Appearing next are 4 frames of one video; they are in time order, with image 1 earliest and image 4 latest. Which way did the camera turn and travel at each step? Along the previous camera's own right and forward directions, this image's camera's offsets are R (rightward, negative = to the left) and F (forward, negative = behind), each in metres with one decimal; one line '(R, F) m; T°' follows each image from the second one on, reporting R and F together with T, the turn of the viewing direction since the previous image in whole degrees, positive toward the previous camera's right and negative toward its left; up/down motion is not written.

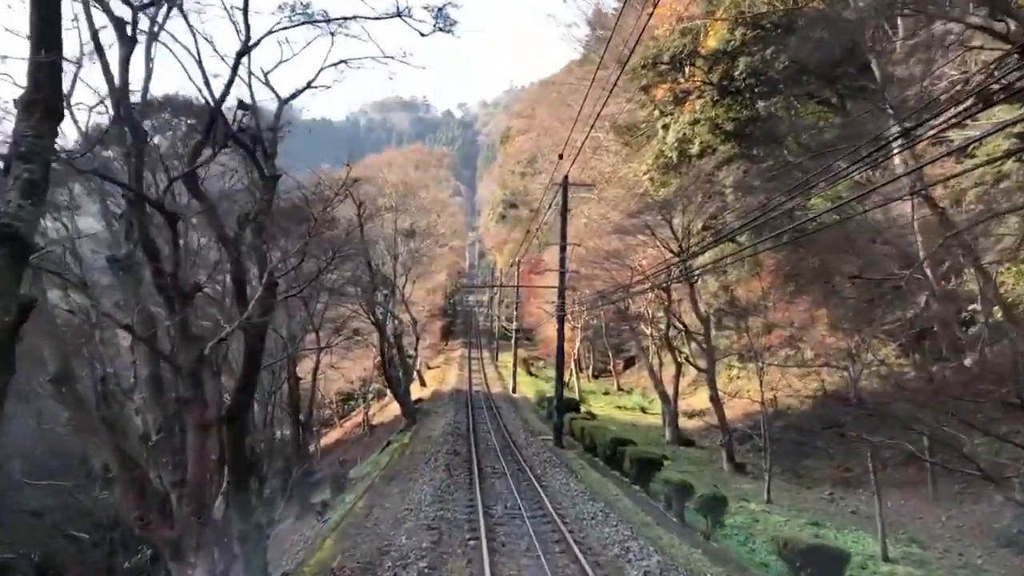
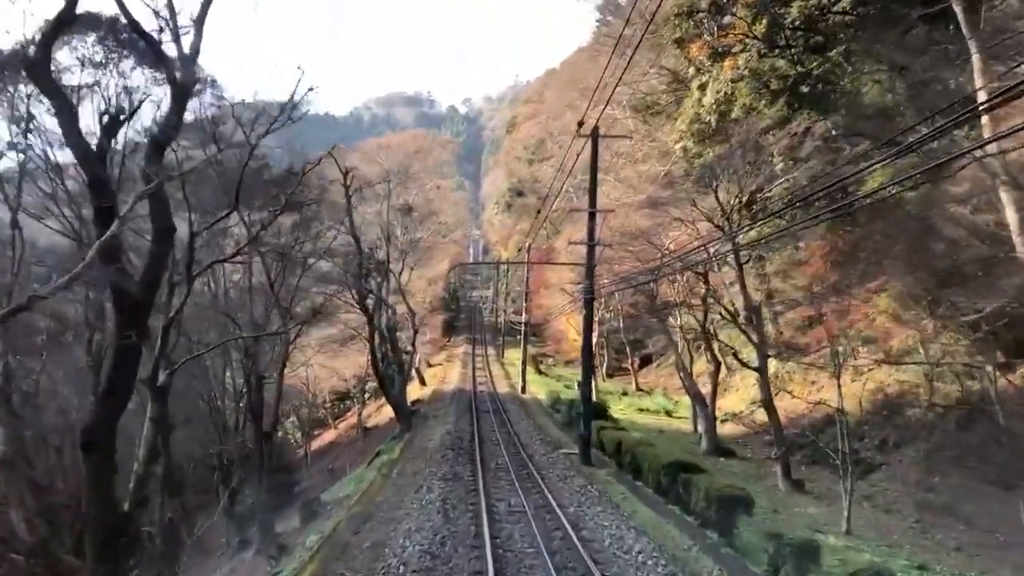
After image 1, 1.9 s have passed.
(-0.2, +3.6) m; 0°
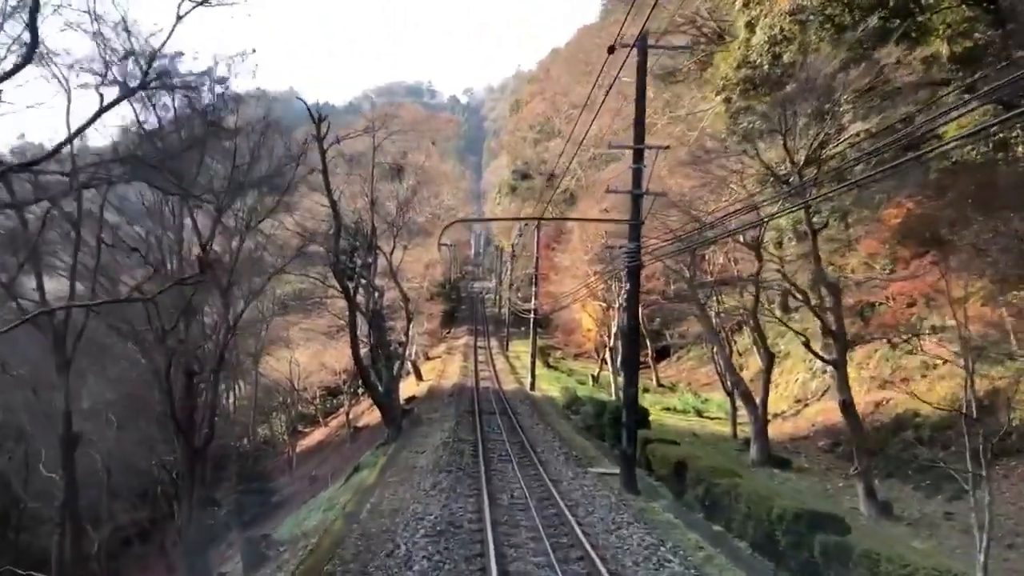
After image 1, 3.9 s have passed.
(-0.2, +3.7) m; 0°
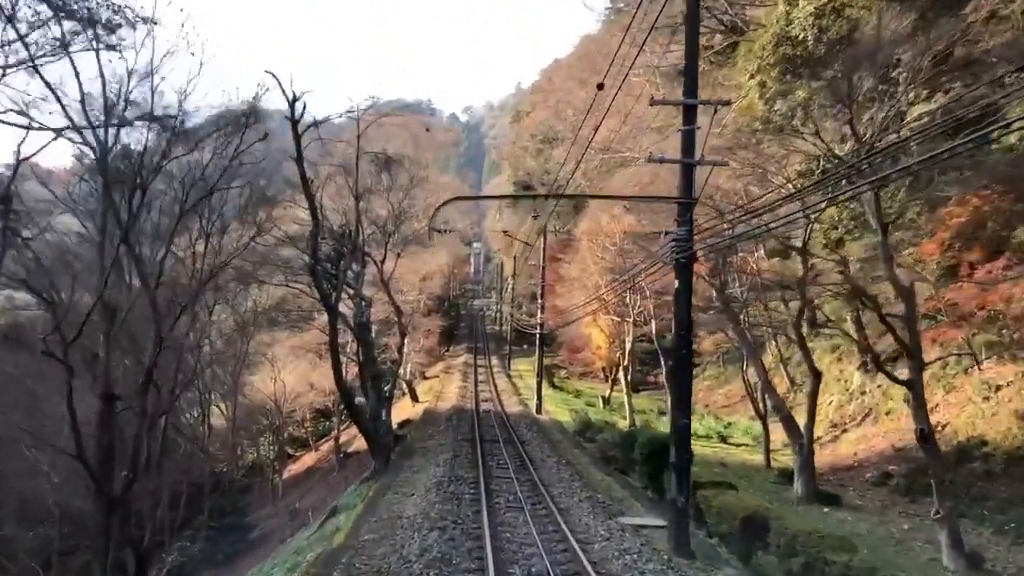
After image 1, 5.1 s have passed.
(-0.1, +2.5) m; 0°
